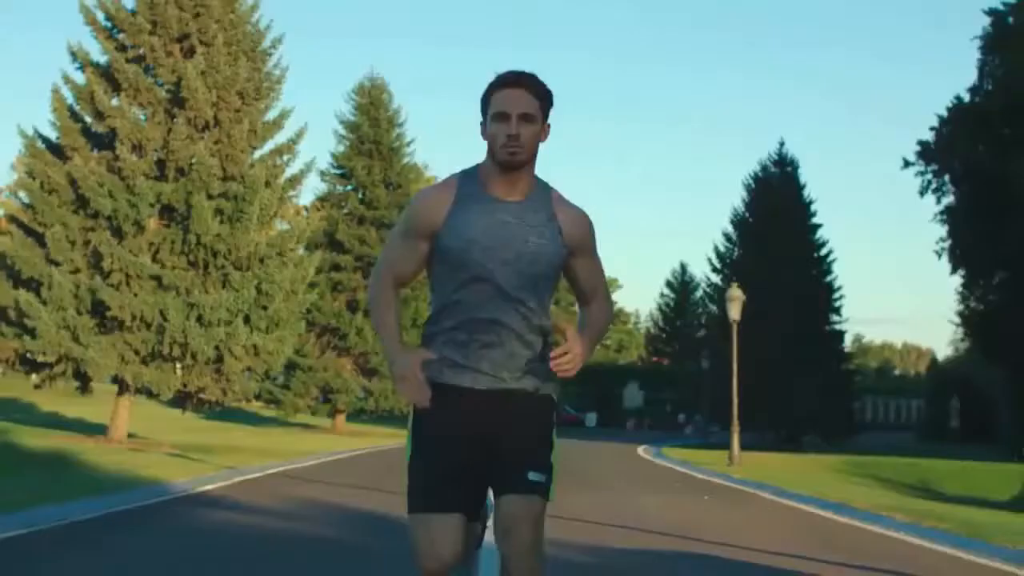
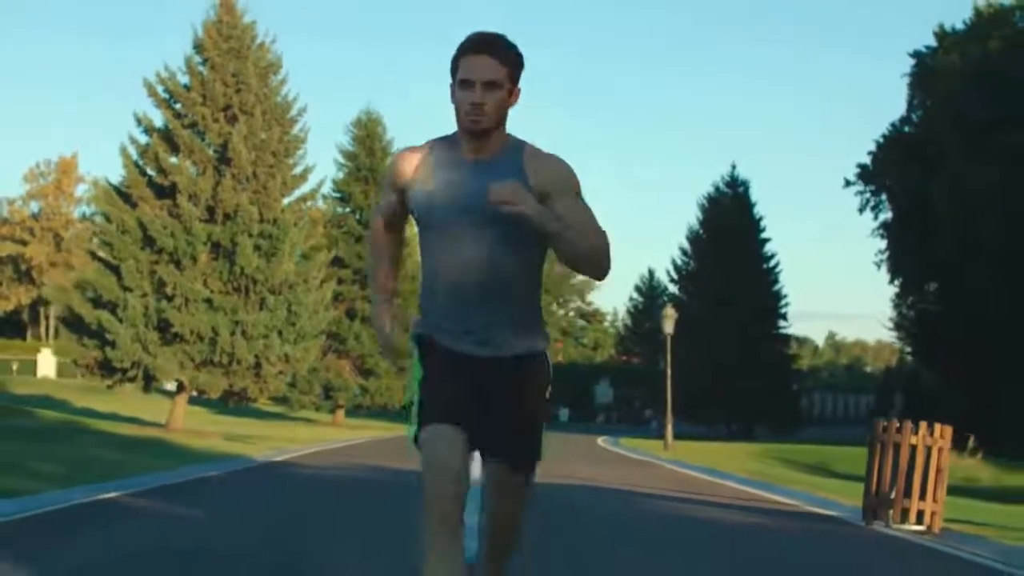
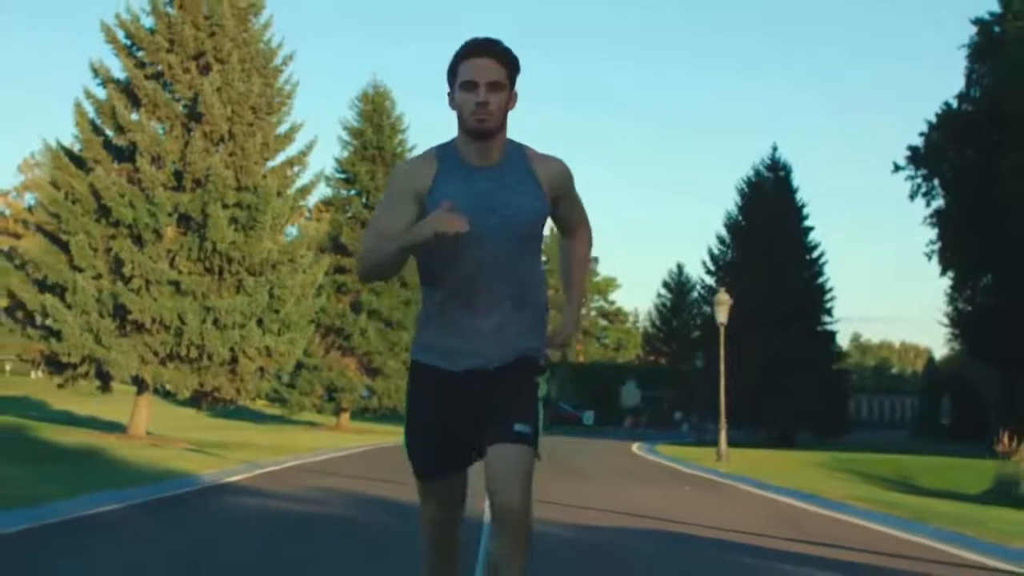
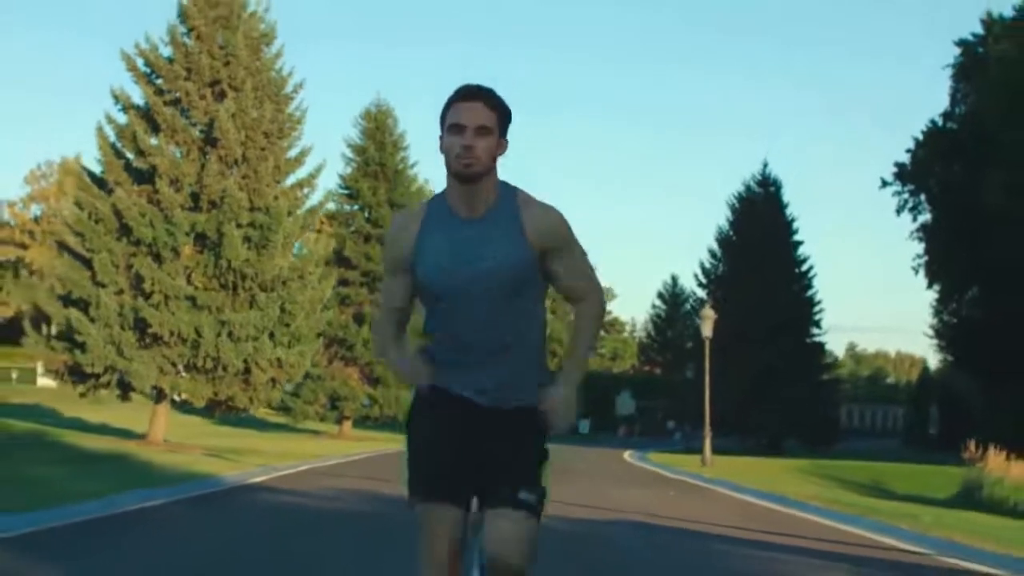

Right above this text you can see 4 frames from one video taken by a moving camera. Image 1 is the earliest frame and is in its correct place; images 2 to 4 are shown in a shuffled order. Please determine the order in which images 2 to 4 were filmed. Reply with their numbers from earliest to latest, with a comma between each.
3, 4, 2
